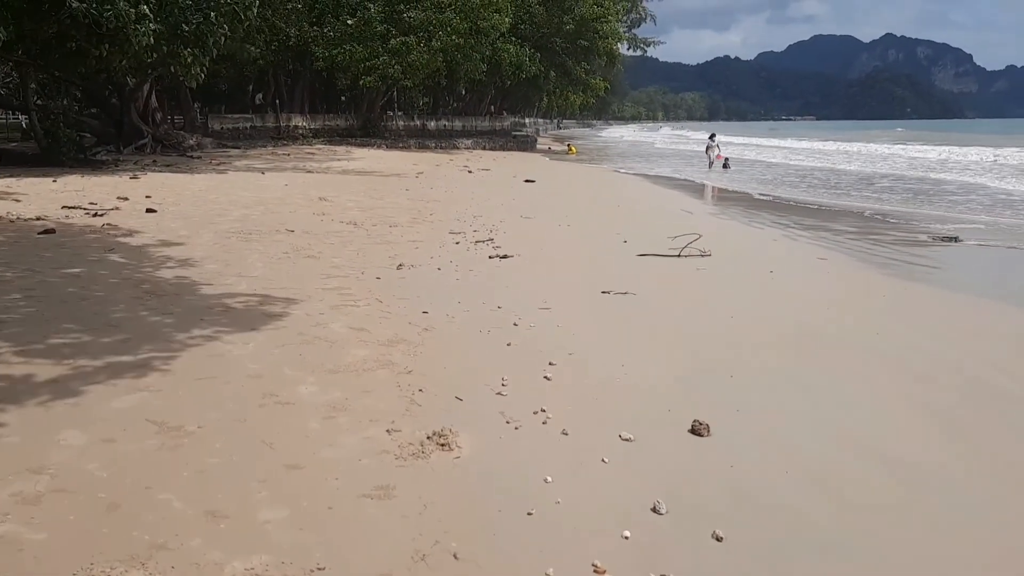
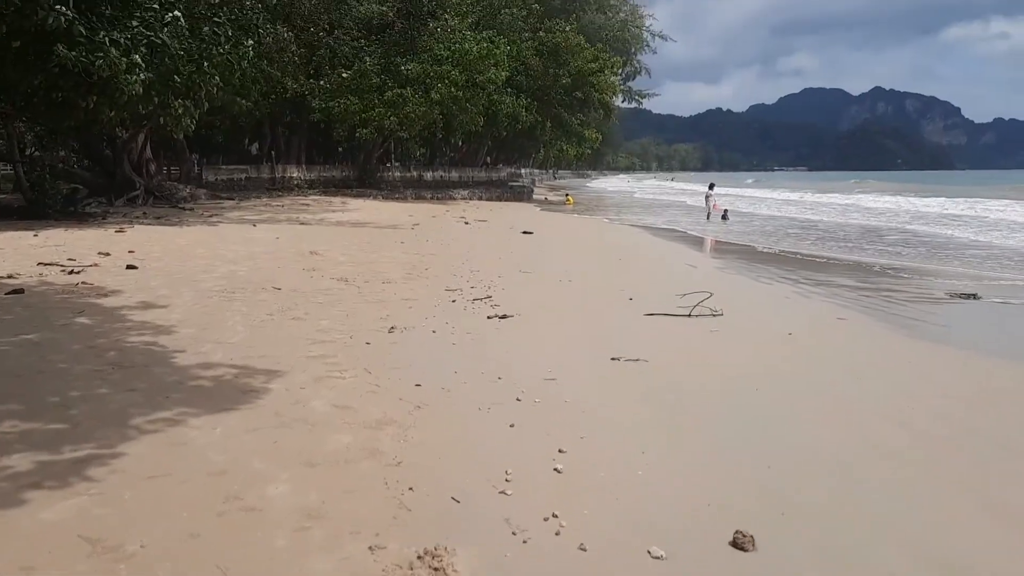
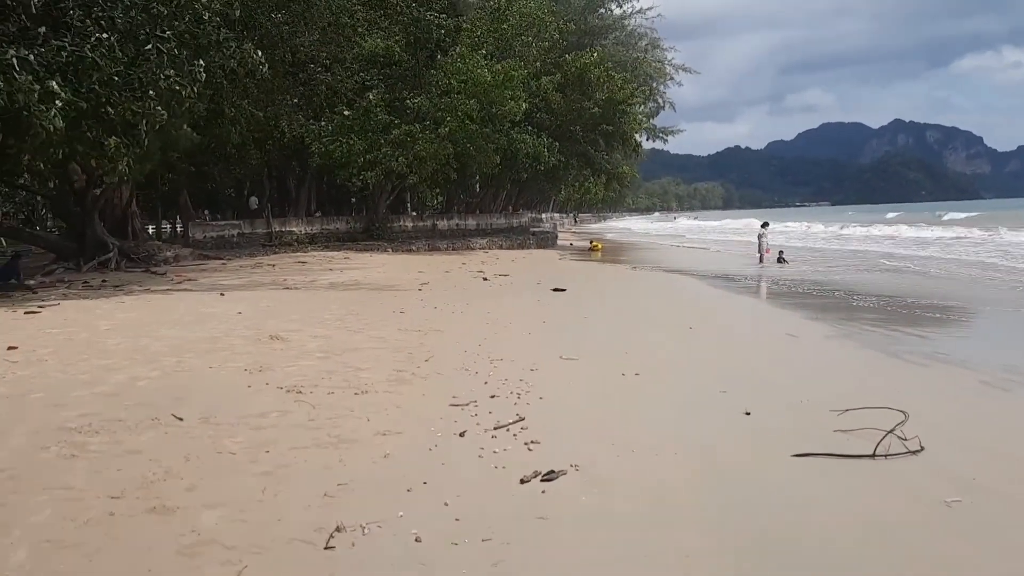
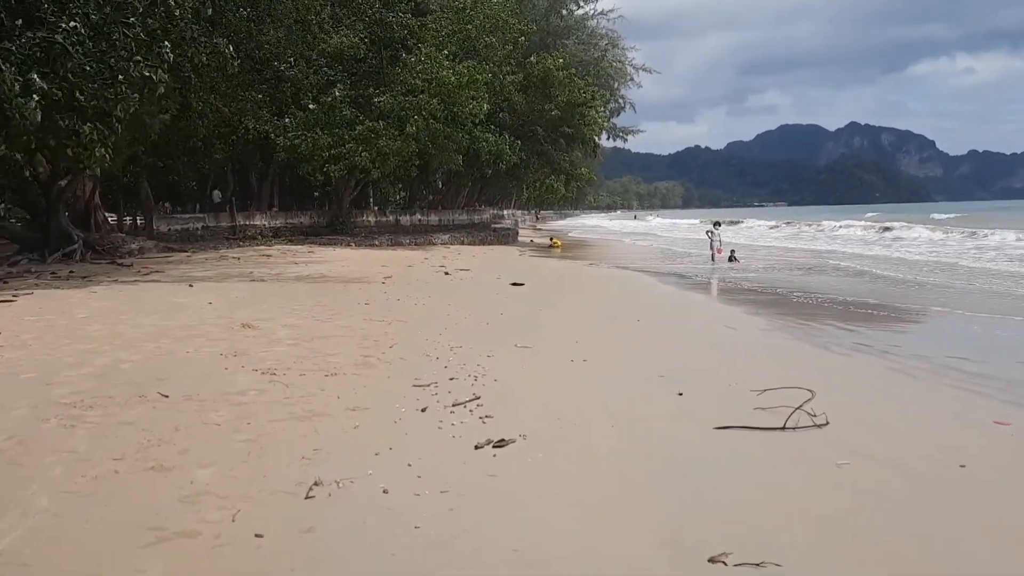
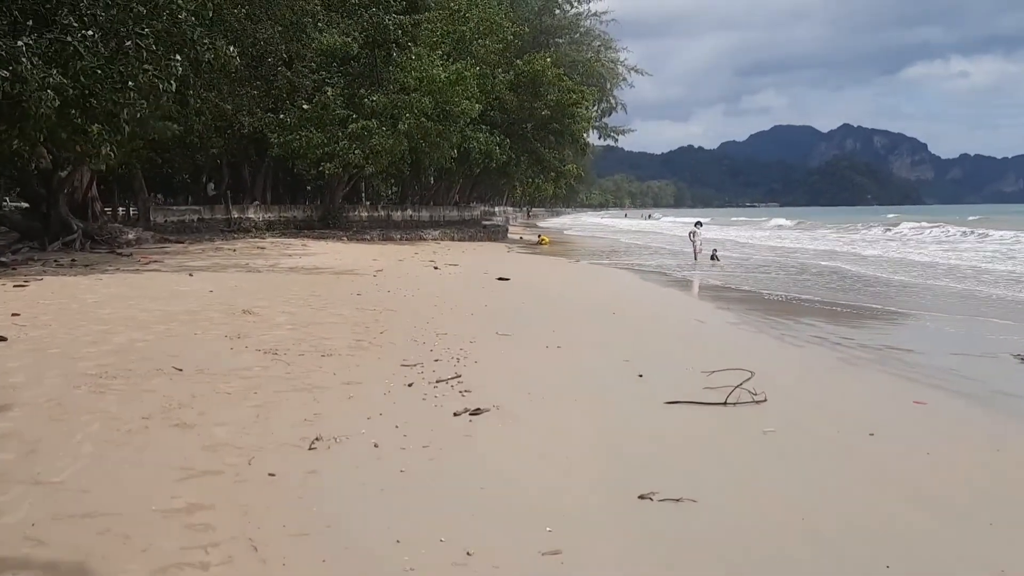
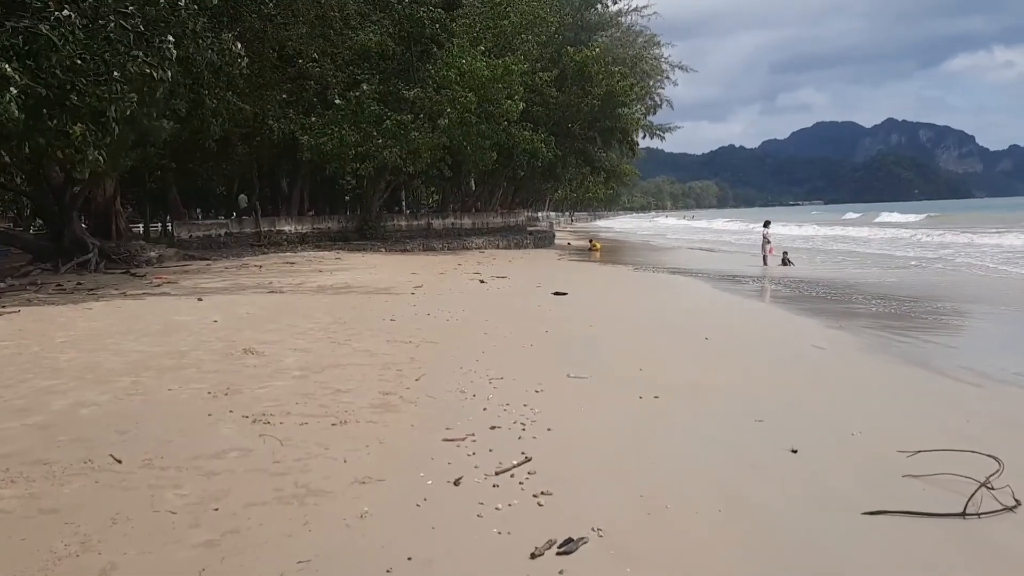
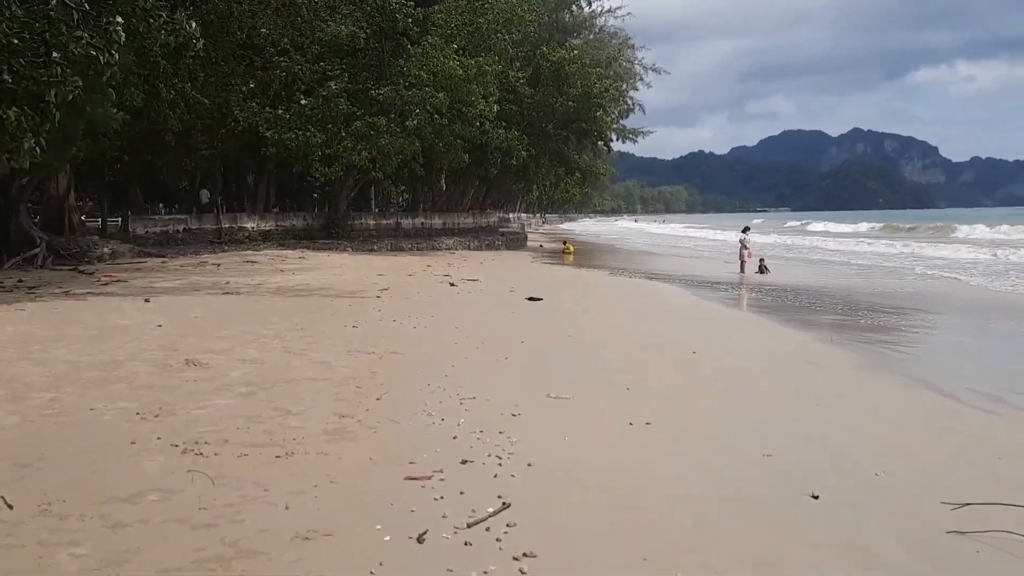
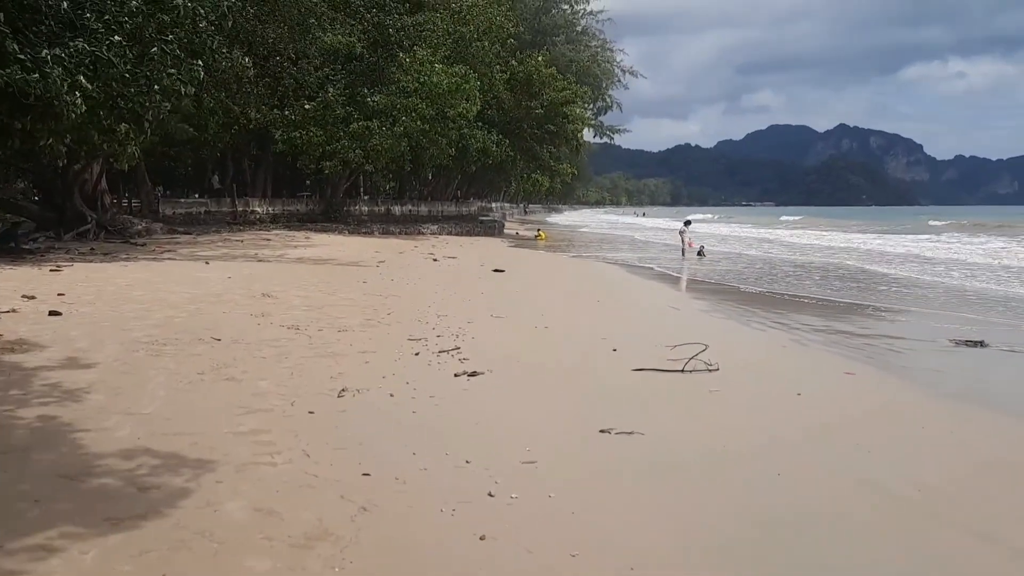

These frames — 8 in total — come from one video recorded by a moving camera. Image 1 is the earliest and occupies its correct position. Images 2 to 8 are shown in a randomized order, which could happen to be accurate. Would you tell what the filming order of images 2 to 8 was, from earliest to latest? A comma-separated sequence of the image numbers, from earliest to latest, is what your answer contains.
2, 8, 5, 4, 3, 6, 7
